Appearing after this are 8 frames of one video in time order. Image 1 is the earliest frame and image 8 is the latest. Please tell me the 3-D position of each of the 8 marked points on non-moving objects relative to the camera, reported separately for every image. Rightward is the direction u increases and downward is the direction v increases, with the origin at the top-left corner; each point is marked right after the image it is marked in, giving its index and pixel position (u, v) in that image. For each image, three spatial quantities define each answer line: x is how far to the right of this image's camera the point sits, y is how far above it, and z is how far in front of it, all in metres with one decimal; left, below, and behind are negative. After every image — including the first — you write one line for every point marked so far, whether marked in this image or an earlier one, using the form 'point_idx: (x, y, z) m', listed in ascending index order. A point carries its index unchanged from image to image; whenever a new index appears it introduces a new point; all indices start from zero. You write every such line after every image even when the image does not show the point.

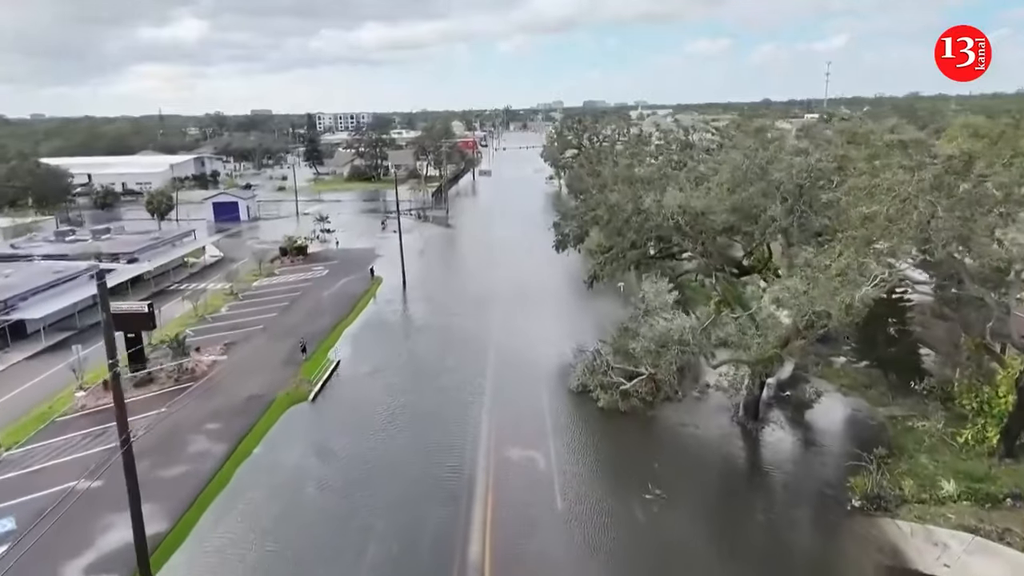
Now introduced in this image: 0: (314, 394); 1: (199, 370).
0: (-3.6, -1.9, +17.0) m
1: (-6.1, -1.6, +18.2) m
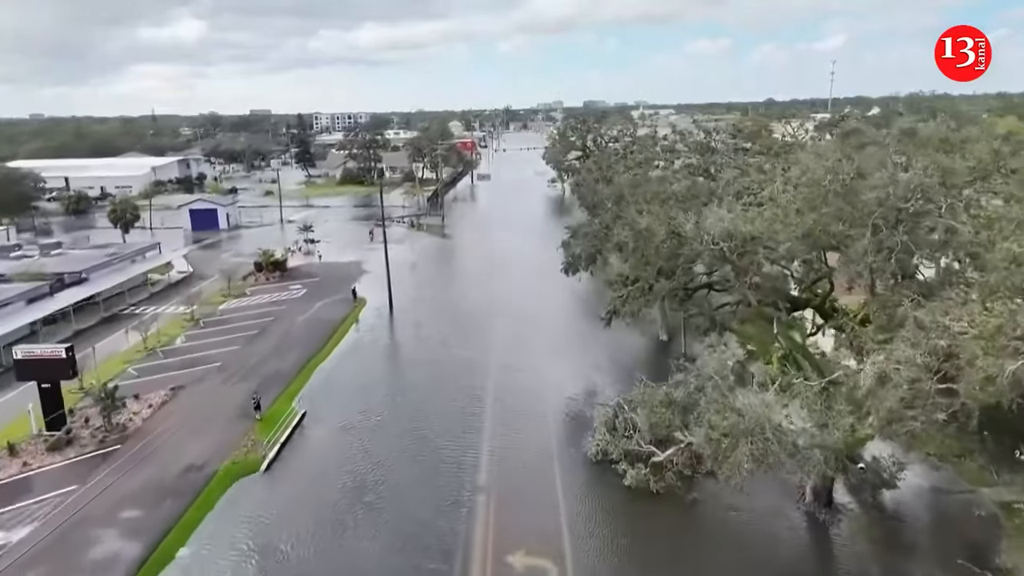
0: (-3.6, -2.5, +13.8) m
1: (-6.0, -2.2, +14.9) m
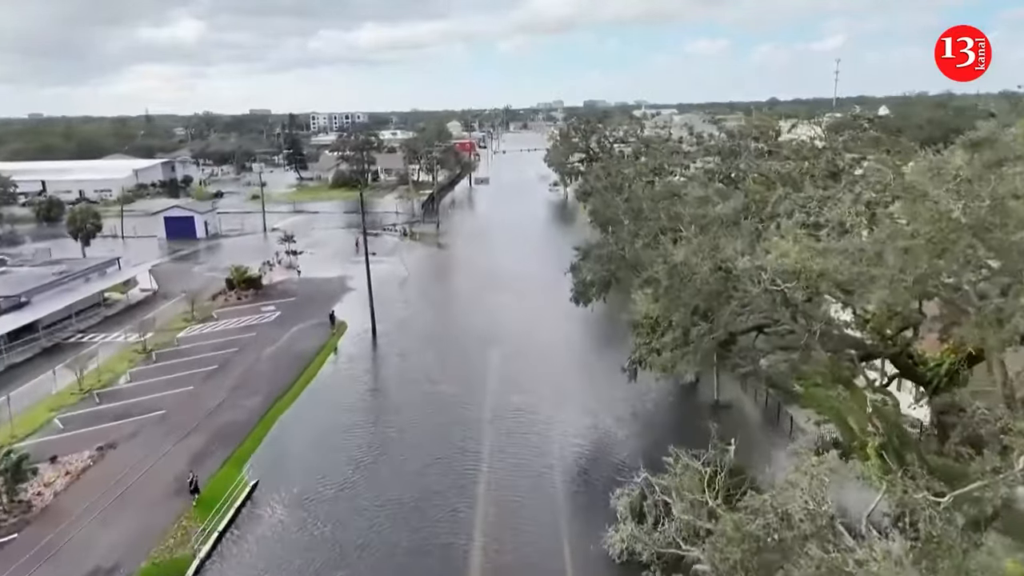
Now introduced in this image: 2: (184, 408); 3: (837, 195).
0: (-3.6, -3.1, +10.8) m
1: (-6.0, -2.8, +12.0) m
2: (-5.6, -2.1, +16.1) m
3: (+4.3, +1.2, +12.5) m
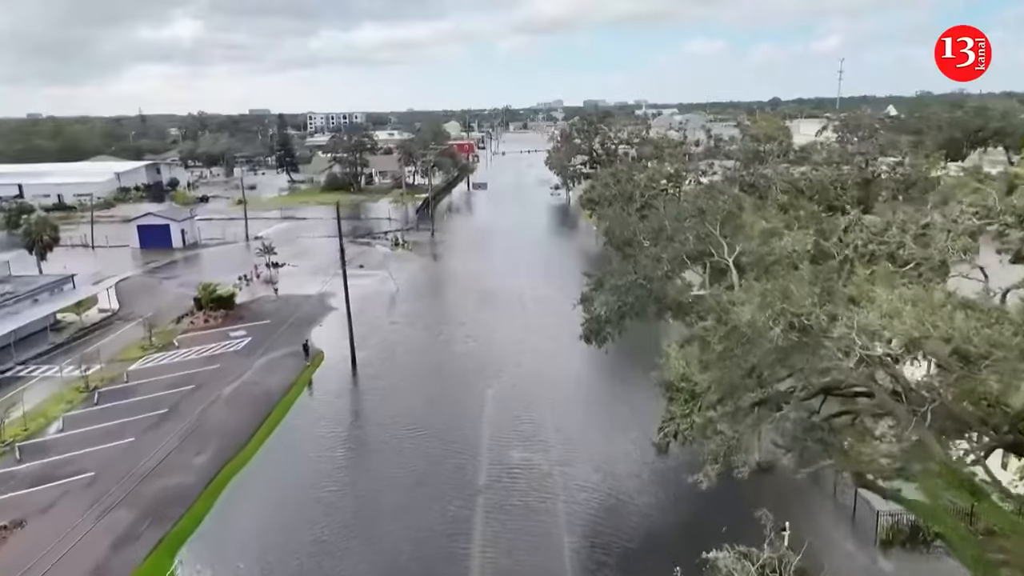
0: (-3.6, -3.6, +8.2) m
1: (-6.1, -3.3, +9.4) m
2: (-5.6, -2.6, +13.5) m
3: (+4.3, +0.7, +9.8) m
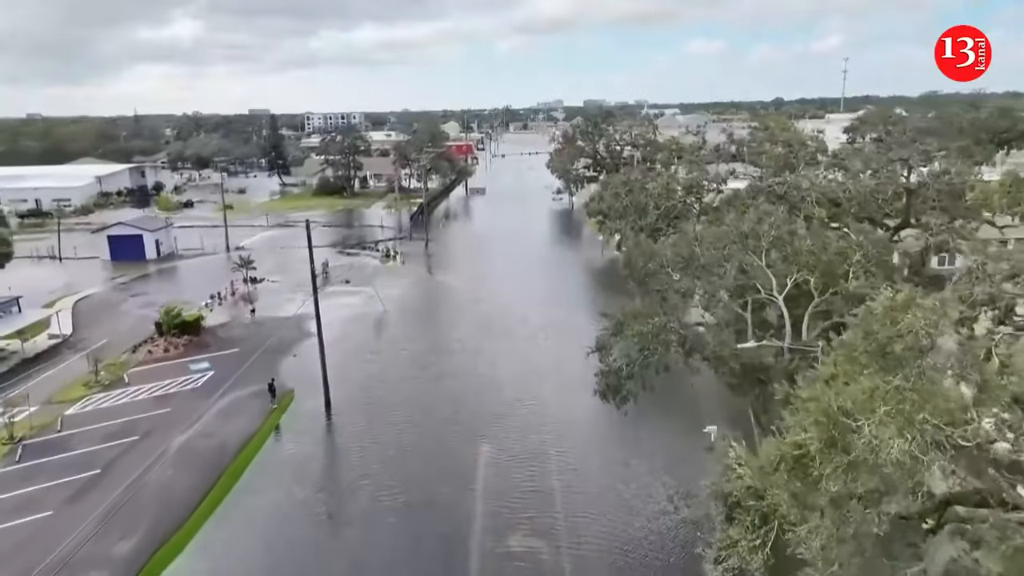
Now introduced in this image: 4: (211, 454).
0: (-3.6, -4.1, +5.6) m
1: (-6.1, -3.8, +6.8) m
2: (-5.6, -3.1, +10.9) m
3: (+4.3, +0.2, +7.3) m
4: (-4.5, -2.5, +14.1) m
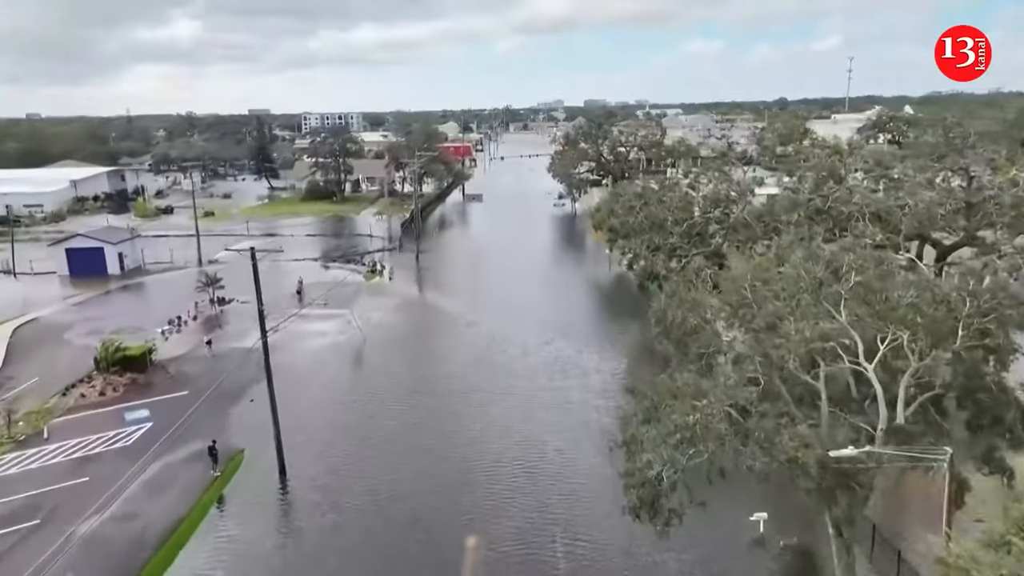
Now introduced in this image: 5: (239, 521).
0: (-3.7, -4.7, +2.7) m
1: (-6.1, -4.4, +3.8) m
2: (-5.7, -3.7, +7.9) m
3: (+4.2, -0.4, +4.3) m
4: (-4.6, -3.1, +11.2) m
5: (-3.5, -3.1, +12.2) m
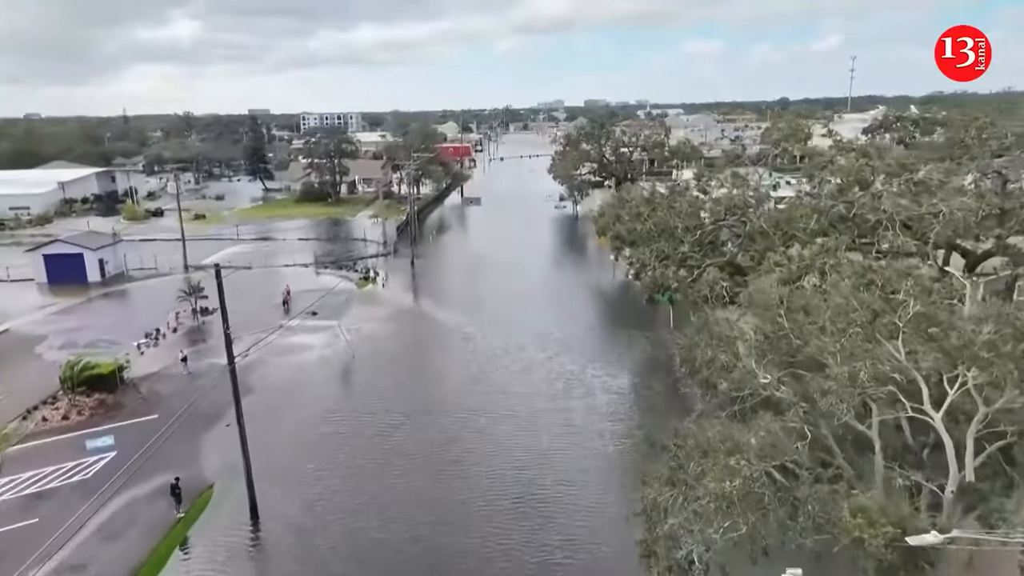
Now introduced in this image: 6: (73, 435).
0: (-3.7, -5.0, +1.3) m
1: (-6.2, -4.6, +2.5) m
2: (-5.7, -3.9, +6.6) m
3: (+4.2, -0.6, +2.9) m
4: (-4.6, -3.3, +9.8) m
5: (-3.5, -3.3, +10.8) m
6: (-6.9, -2.3, +14.9) m
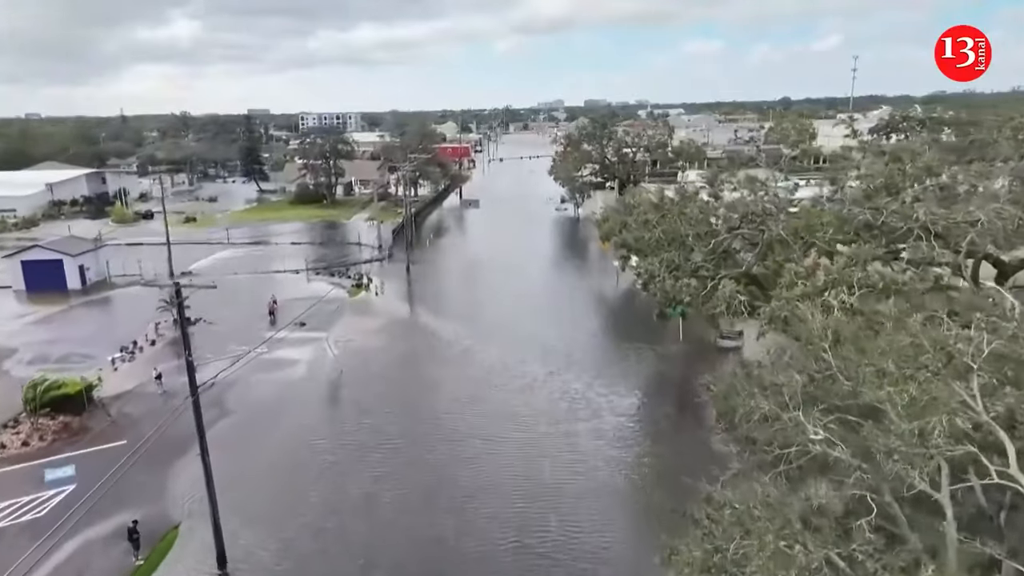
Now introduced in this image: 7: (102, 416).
0: (-3.7, -5.2, +0.1) m
1: (-6.2, -4.8, +1.2) m
2: (-5.8, -4.1, +5.3) m
3: (+4.2, -0.8, +1.7) m
4: (-4.6, -3.6, +8.6) m
5: (-3.6, -3.5, +9.6) m
6: (-6.9, -2.6, +13.6) m
7: (-6.8, -2.1, +15.7) m
